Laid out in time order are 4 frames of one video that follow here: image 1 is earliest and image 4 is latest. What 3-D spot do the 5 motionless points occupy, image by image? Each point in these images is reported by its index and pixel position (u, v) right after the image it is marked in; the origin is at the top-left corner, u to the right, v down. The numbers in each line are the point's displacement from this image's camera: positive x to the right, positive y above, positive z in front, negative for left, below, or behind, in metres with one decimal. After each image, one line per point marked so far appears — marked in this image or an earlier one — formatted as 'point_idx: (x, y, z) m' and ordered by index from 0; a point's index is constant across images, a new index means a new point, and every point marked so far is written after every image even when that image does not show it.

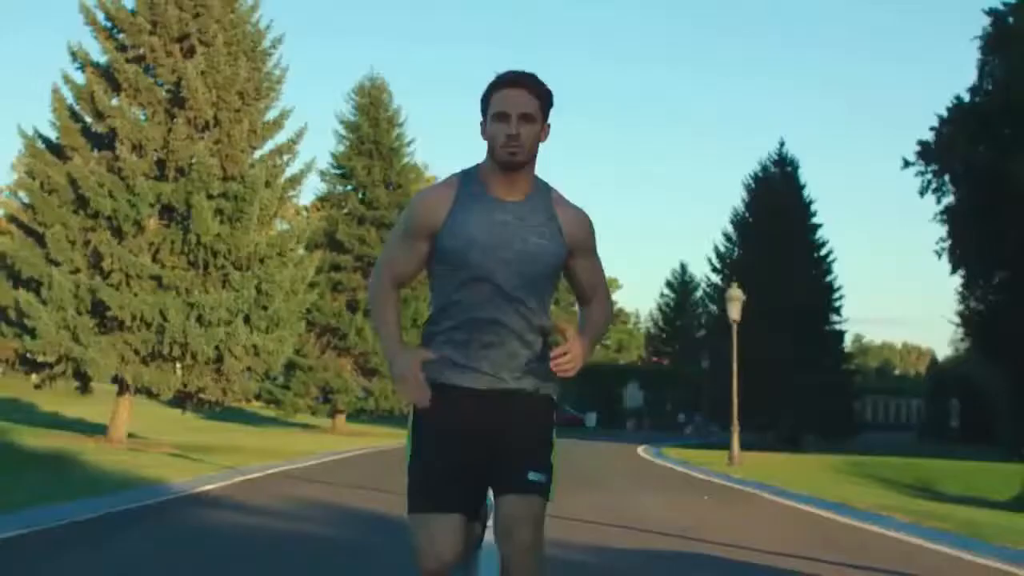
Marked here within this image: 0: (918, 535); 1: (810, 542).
0: (+3.9, -2.3, +14.3) m
1: (+2.7, -2.2, +13.6) m
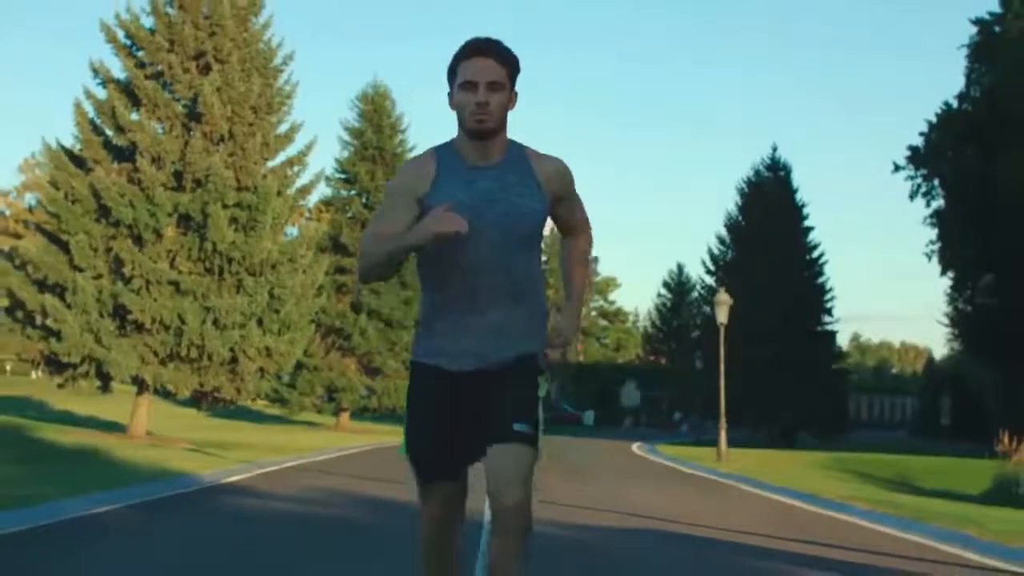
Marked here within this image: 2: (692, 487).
0: (+3.9, -2.3, +14.9) m
1: (+2.7, -2.3, +14.2) m
2: (+2.4, -2.7, +20.0) m
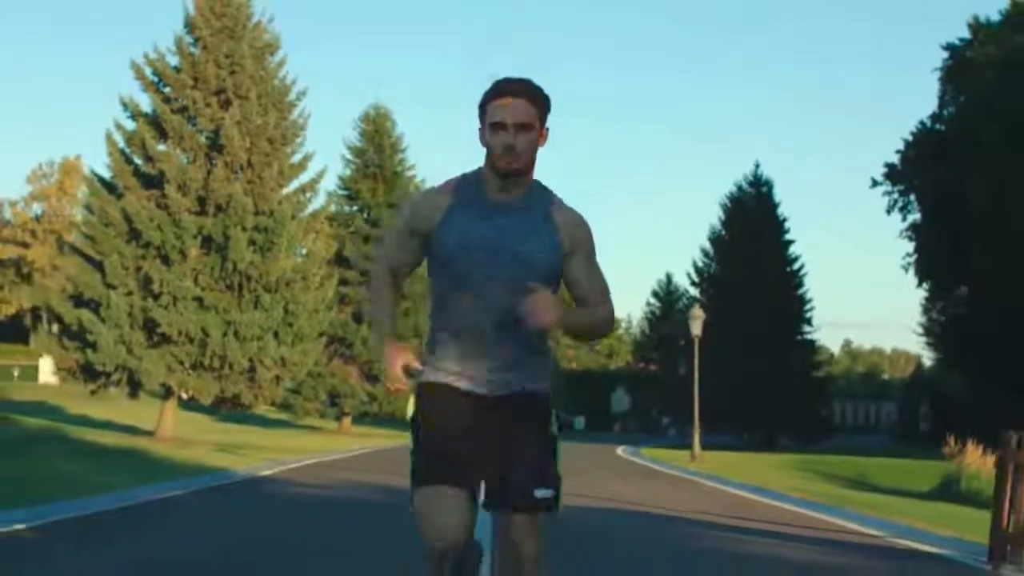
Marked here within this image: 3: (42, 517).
0: (+3.8, -2.5, +16.1) m
1: (+2.6, -2.4, +15.4) m
2: (+2.3, -2.8, +21.1) m
3: (-3.8, -1.9, +12.2) m
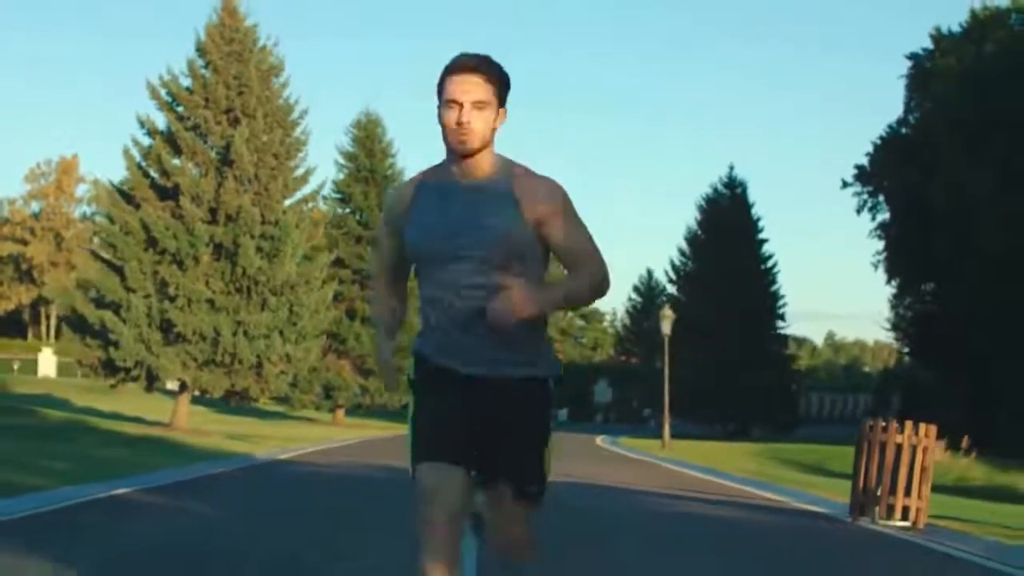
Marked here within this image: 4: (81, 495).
0: (+3.7, -2.5, +17.3) m
1: (+2.4, -2.4, +16.6) m
2: (+2.1, -2.8, +22.4) m
3: (-4.0, -1.9, +13.4) m
4: (-4.0, -1.9, +13.4) m
